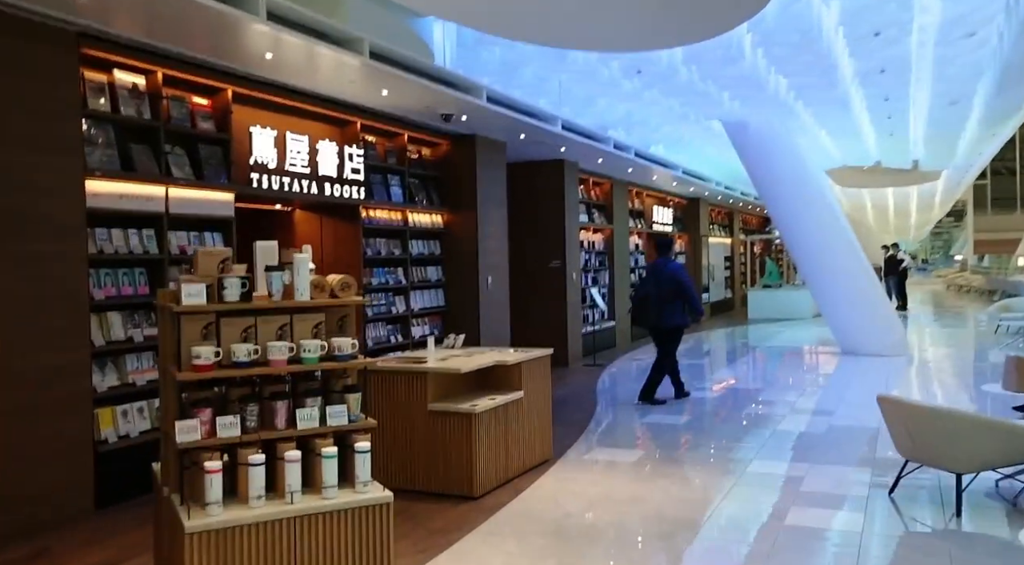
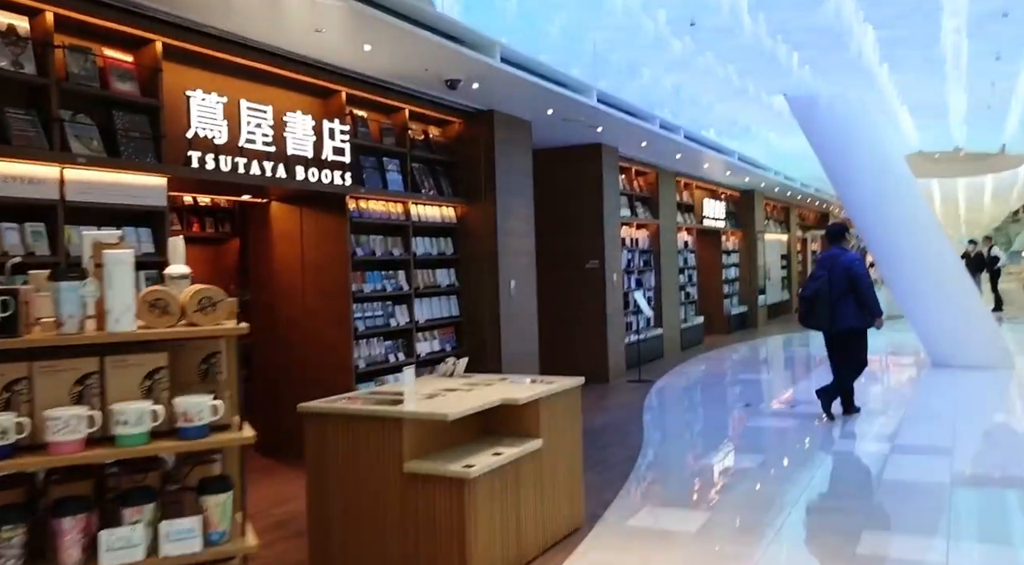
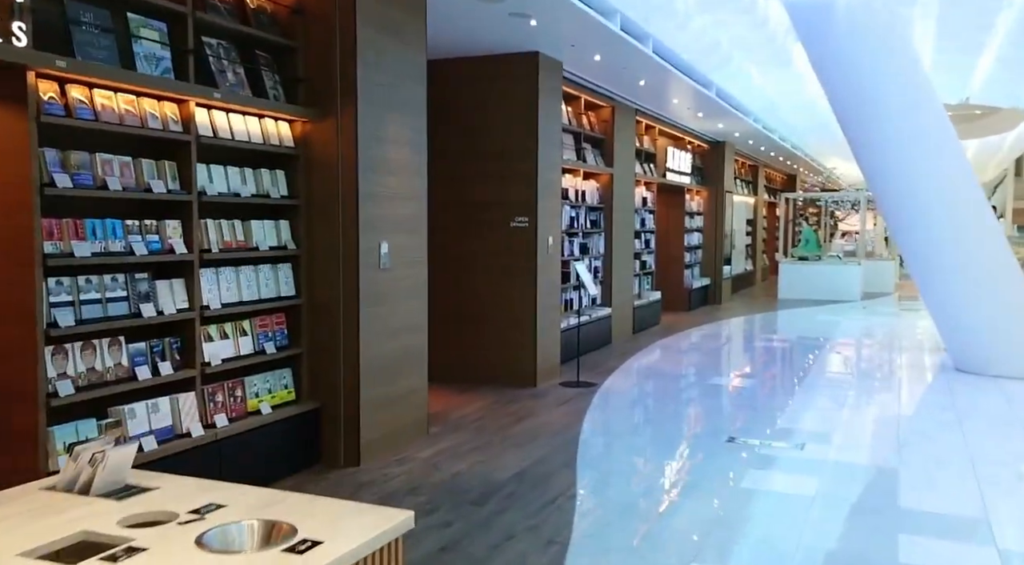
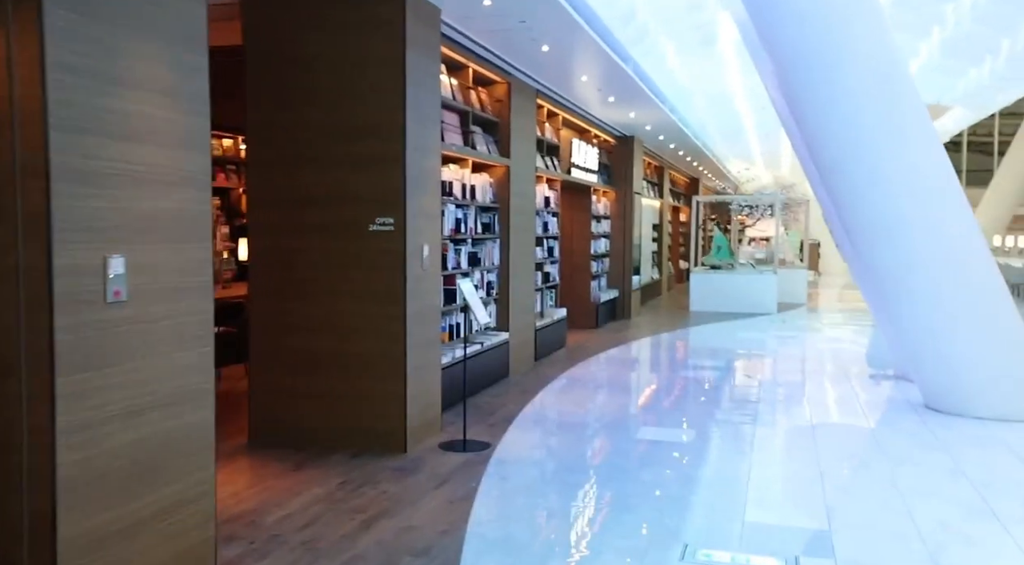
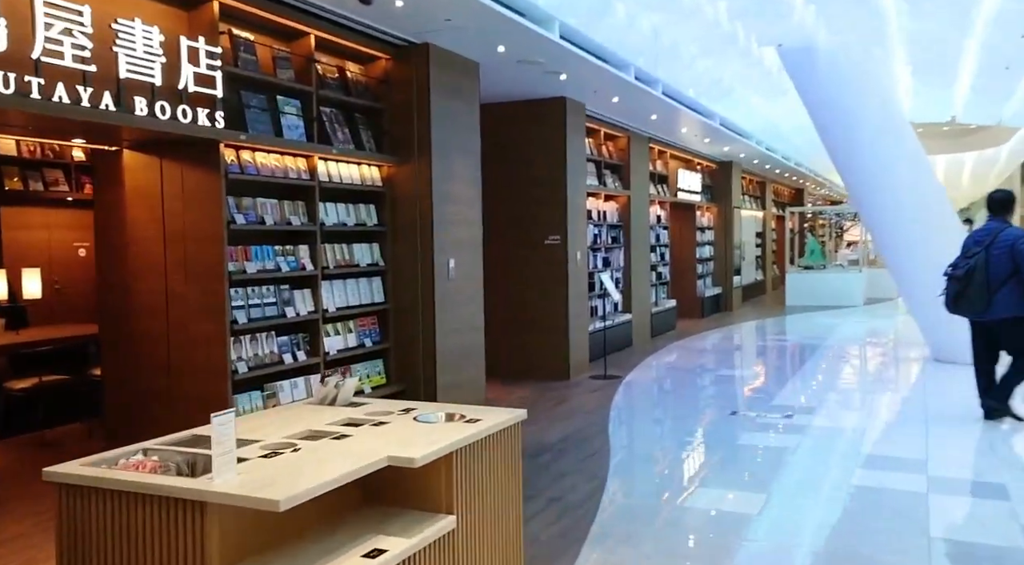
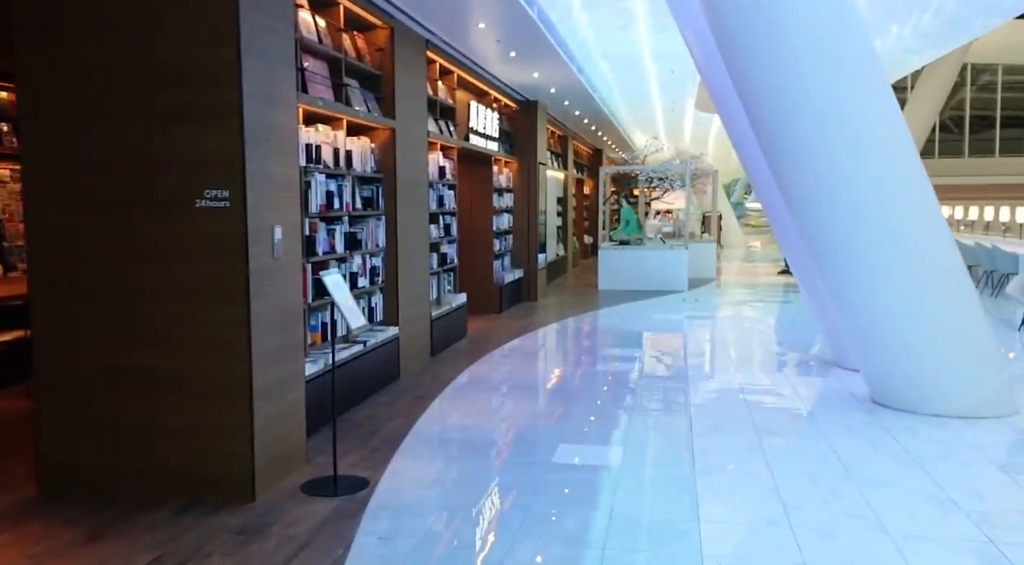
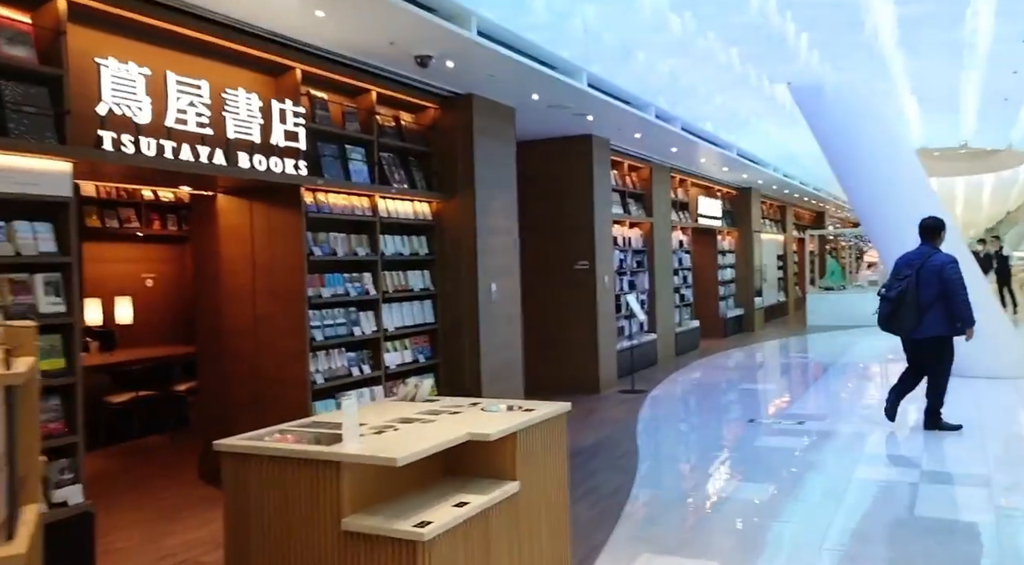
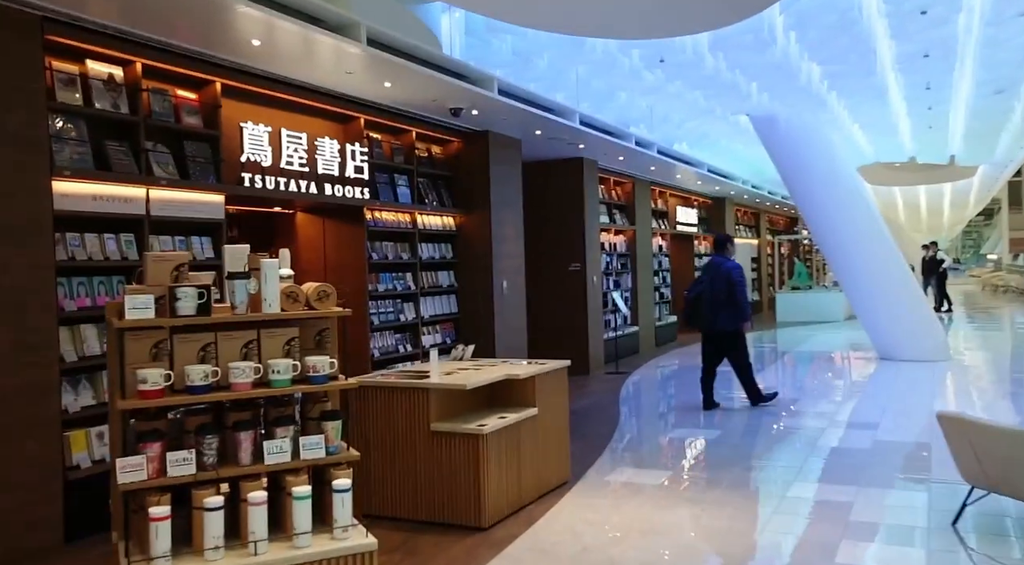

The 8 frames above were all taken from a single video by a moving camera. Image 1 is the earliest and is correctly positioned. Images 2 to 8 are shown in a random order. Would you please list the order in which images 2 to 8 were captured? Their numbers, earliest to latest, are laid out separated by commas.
8, 2, 7, 5, 3, 4, 6
